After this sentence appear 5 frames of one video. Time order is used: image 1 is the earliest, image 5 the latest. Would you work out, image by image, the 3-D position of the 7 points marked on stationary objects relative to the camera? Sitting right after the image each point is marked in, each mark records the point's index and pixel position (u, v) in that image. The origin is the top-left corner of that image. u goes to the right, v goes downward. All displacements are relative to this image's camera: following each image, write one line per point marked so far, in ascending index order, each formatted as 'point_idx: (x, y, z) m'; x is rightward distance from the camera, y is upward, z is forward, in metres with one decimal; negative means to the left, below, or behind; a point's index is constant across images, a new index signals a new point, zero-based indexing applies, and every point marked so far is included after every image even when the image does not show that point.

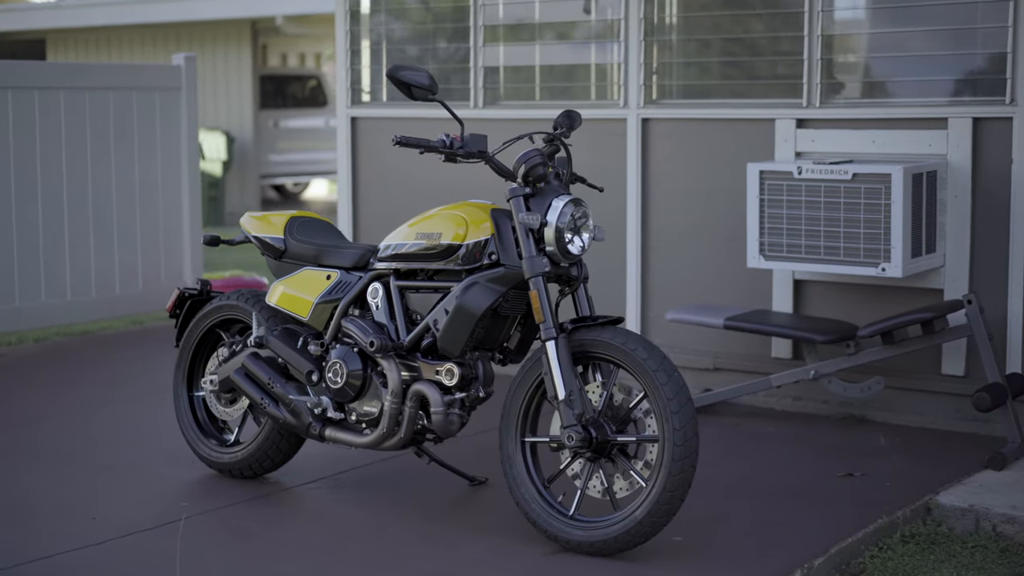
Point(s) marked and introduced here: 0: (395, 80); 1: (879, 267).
0: (-0.3, +0.6, +3.7) m
1: (+1.5, +0.1, +5.2) m
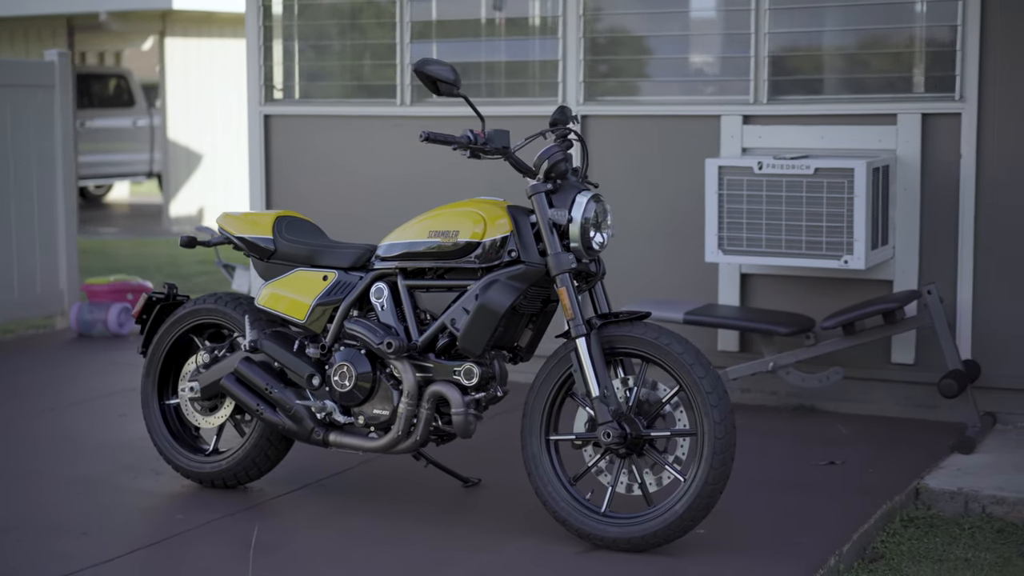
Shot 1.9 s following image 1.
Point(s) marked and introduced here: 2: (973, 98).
0: (-0.3, +0.6, +3.6) m
1: (+1.4, +0.1, +5.4) m
2: (+2.0, +0.8, +5.5) m
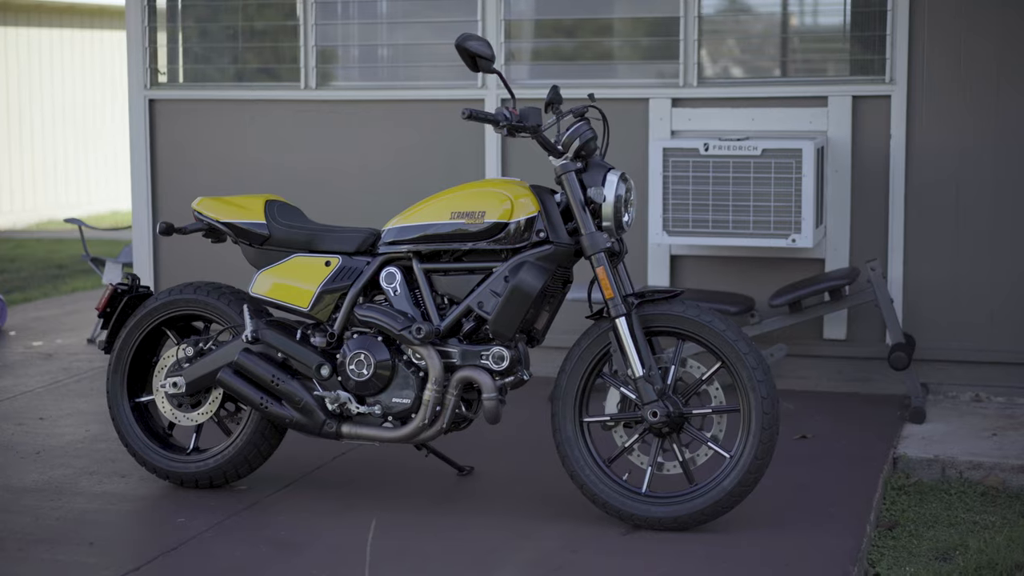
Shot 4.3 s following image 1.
0: (-0.1, +0.7, +3.5) m
1: (+1.2, +0.2, +5.5) m
2: (+1.8, +0.9, +5.7) m
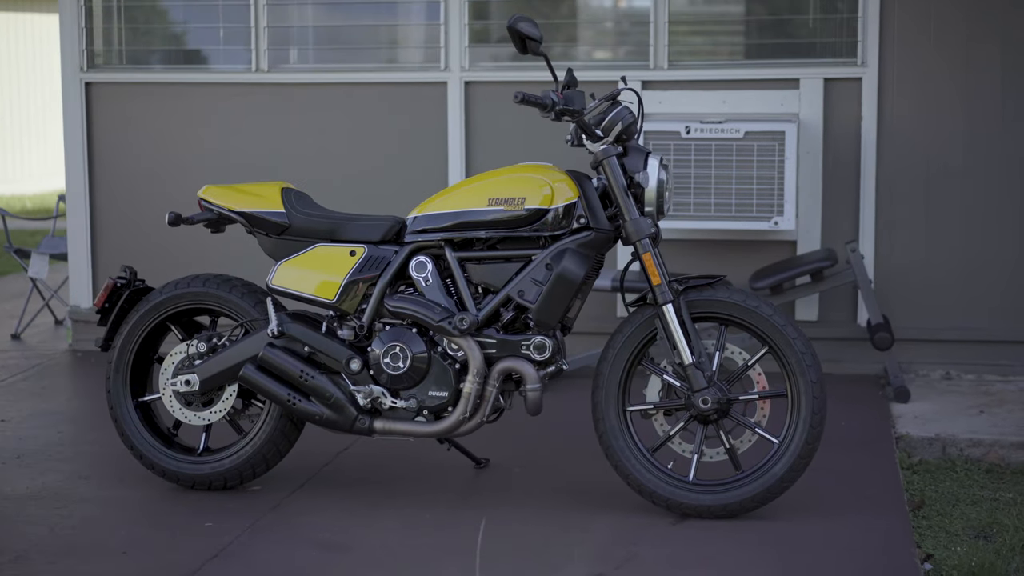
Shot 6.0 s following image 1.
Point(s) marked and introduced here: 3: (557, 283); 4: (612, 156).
0: (0.0, +0.7, +3.4) m
1: (+1.2, +0.3, +5.5) m
2: (+1.7, +1.0, +5.8) m
3: (+0.1, 0.0, +3.6) m
4: (+0.3, +0.4, +3.6) m
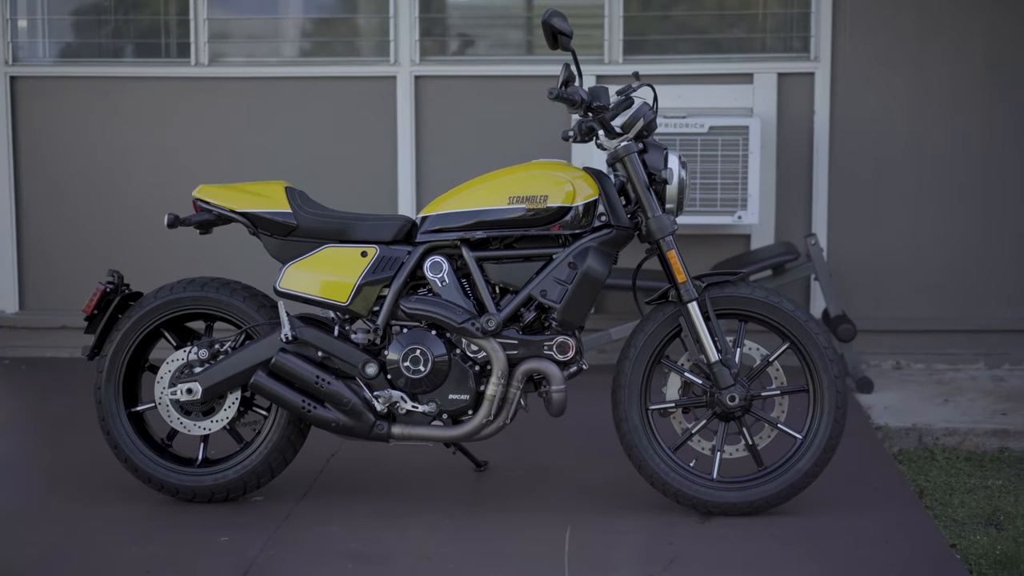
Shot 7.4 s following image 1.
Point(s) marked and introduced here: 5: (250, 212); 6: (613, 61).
0: (+0.1, +0.7, +3.3) m
1: (+1.0, +0.3, +5.6) m
2: (+1.5, +1.1, +5.9) m
3: (+0.2, 0.0, +3.6) m
4: (+0.3, +0.4, +3.6) m
5: (-0.8, +0.2, +3.7) m
6: (+0.5, +1.1, +6.1) m
